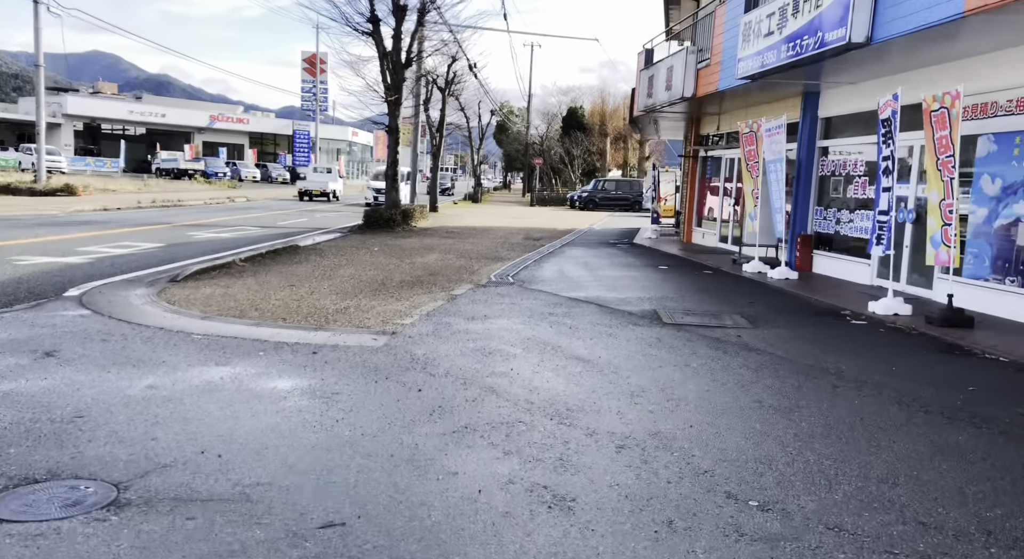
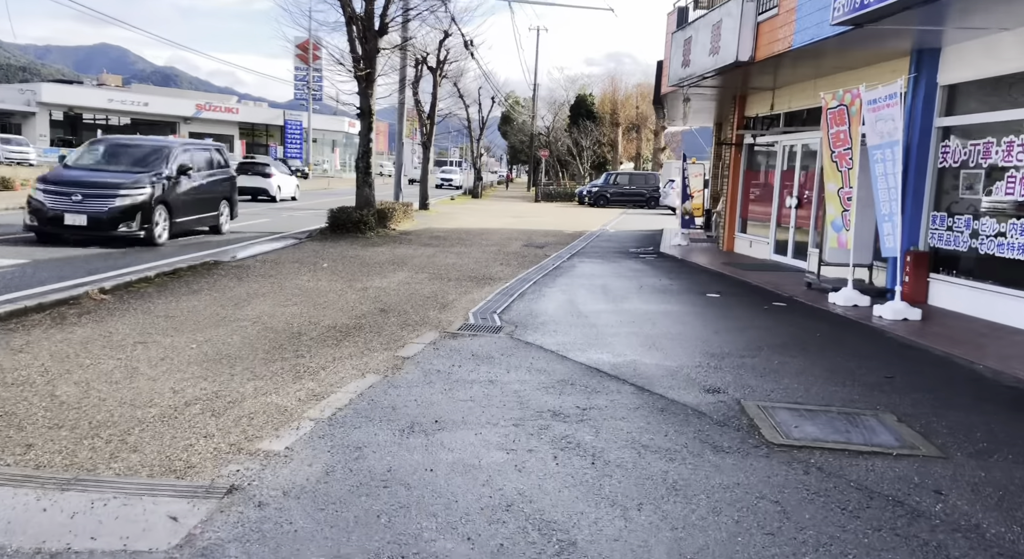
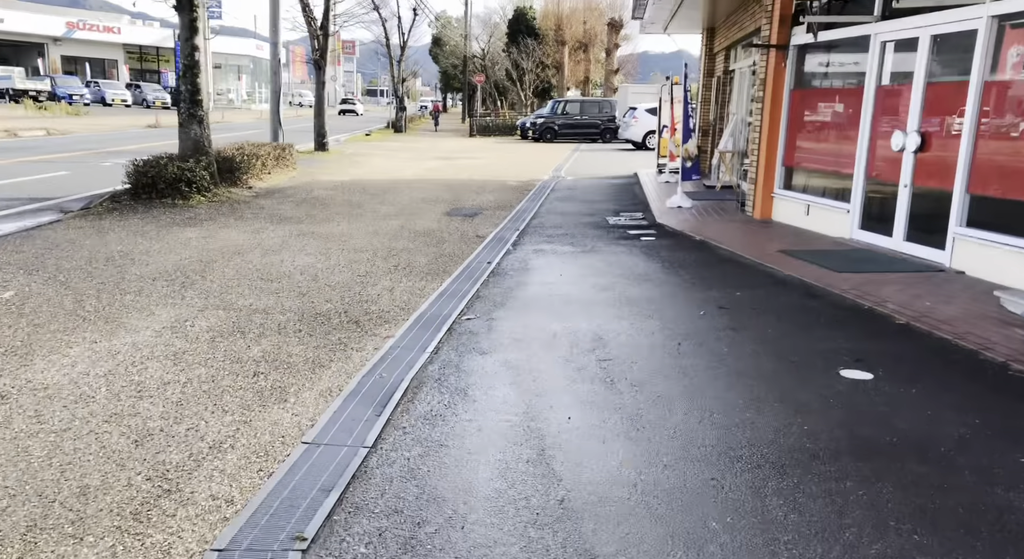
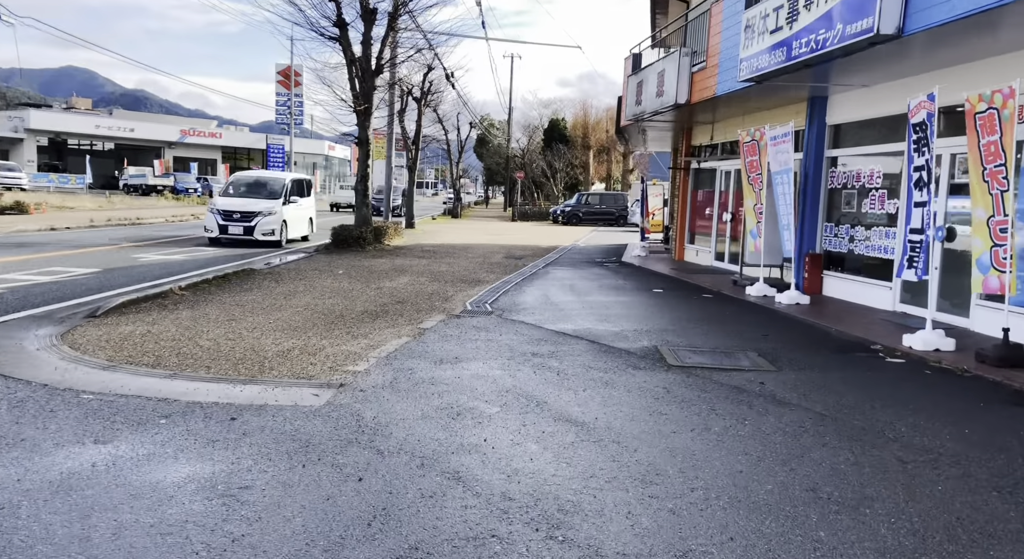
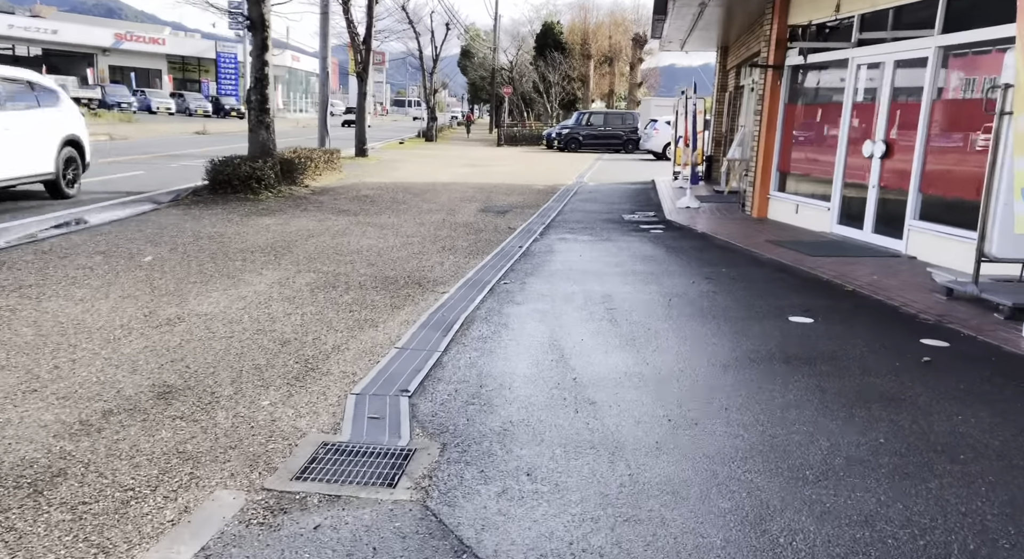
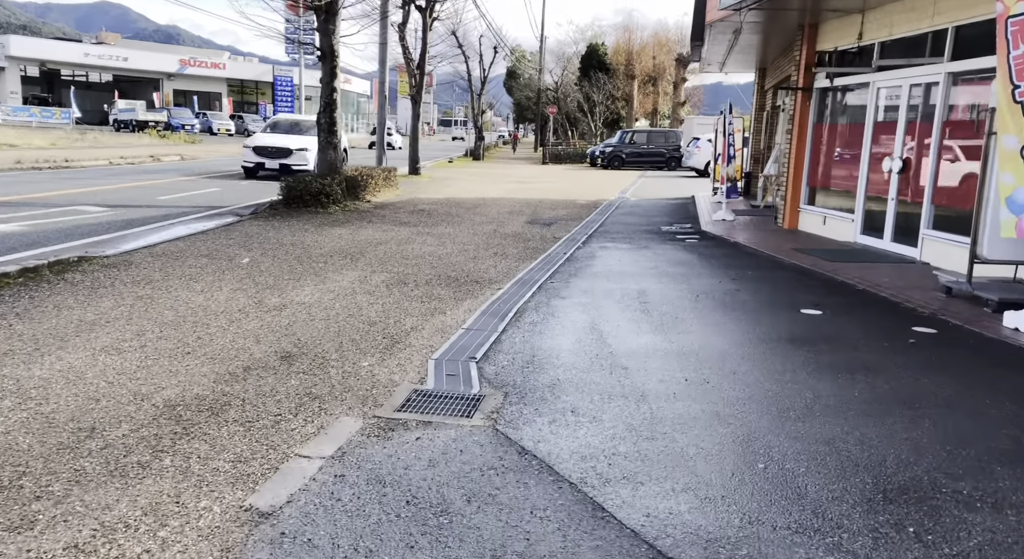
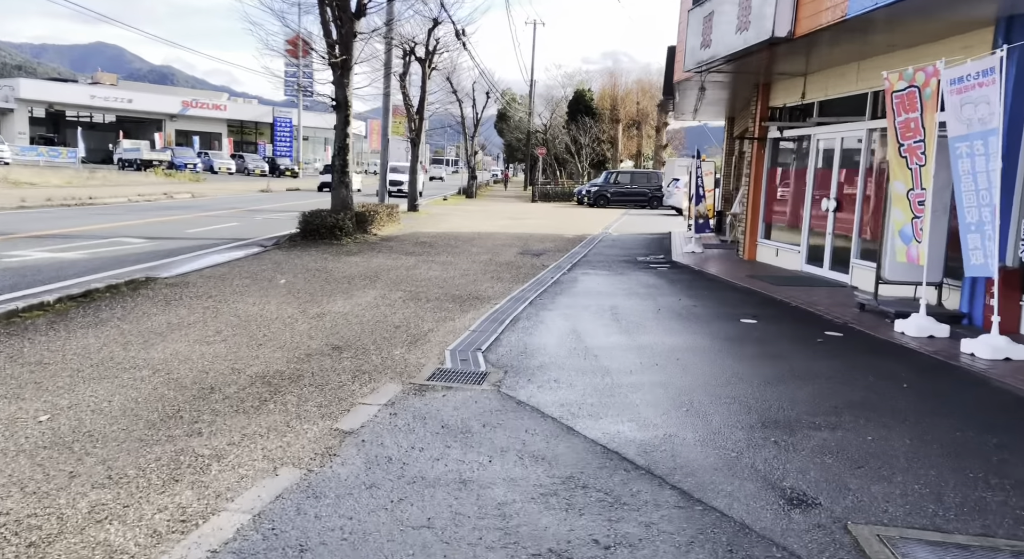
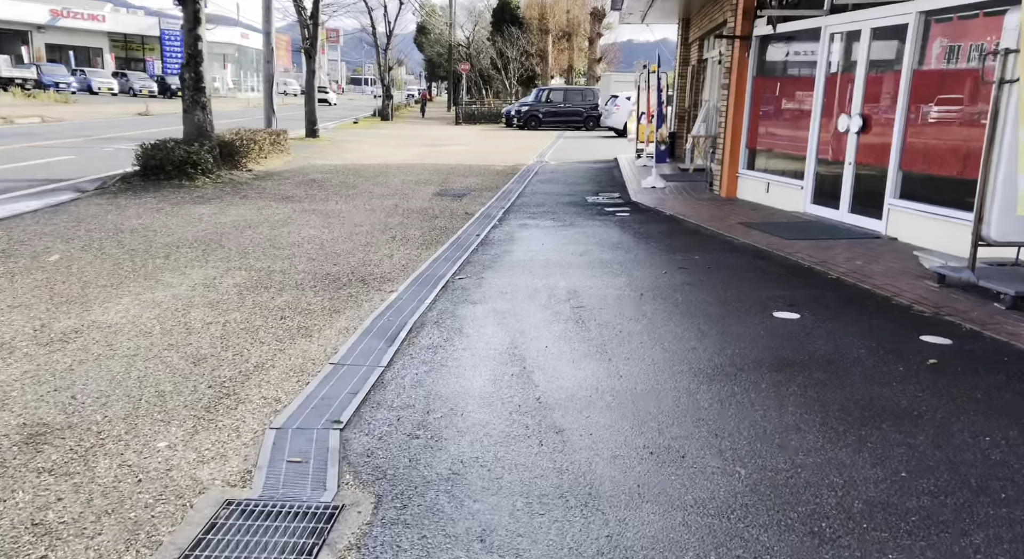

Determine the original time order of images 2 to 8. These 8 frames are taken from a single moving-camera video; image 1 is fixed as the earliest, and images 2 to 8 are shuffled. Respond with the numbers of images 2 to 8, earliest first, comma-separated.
4, 2, 7, 6, 5, 8, 3
